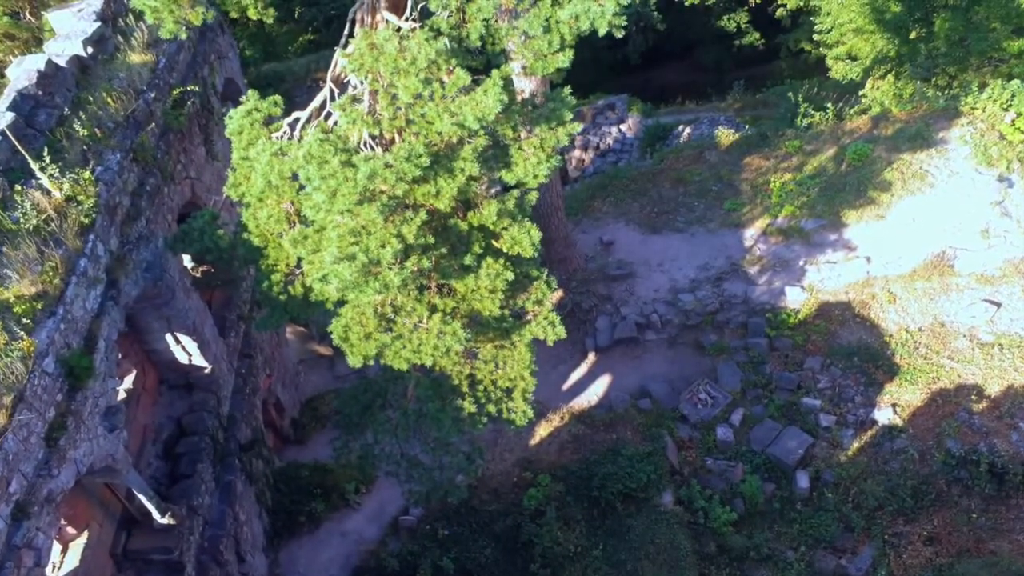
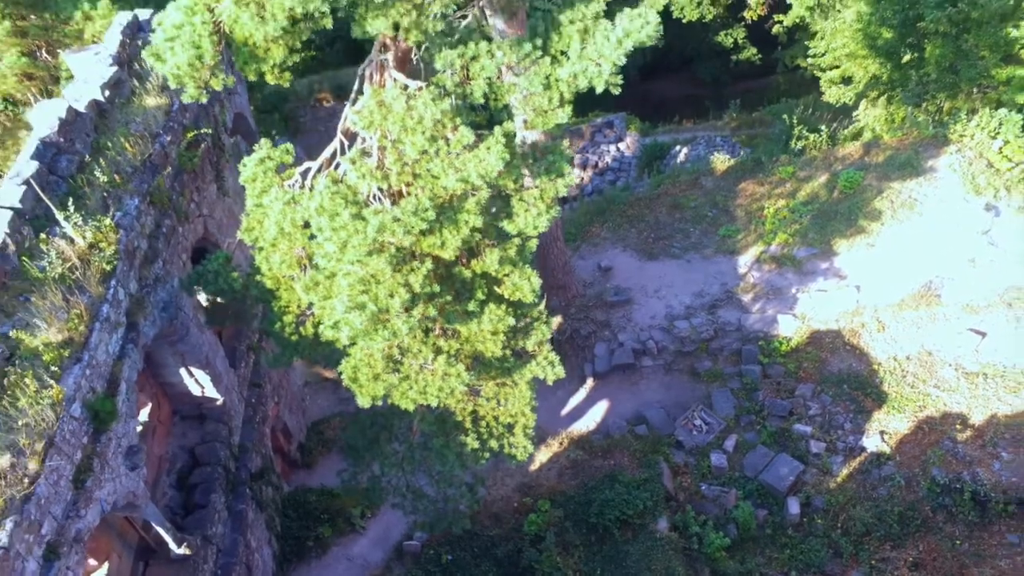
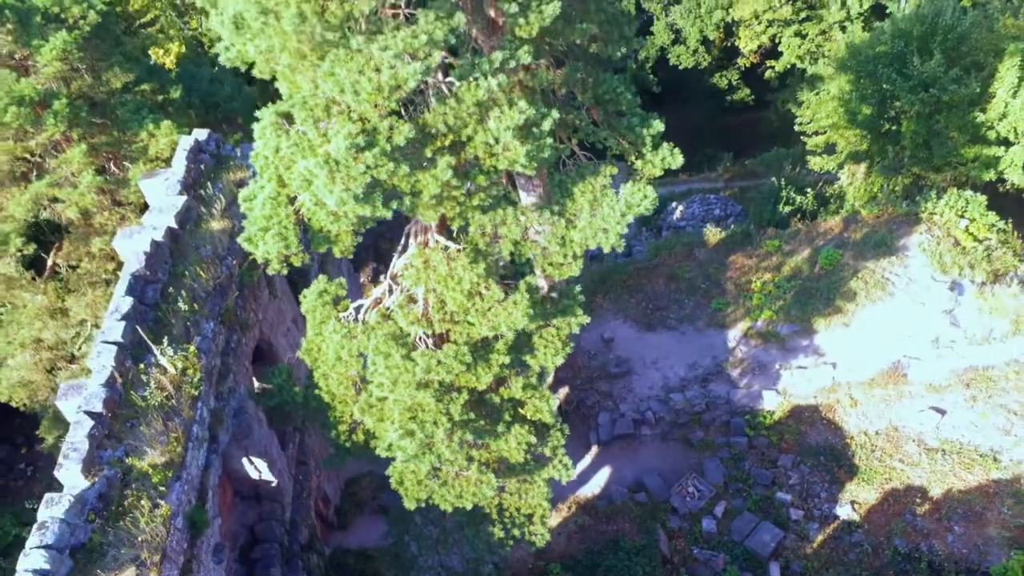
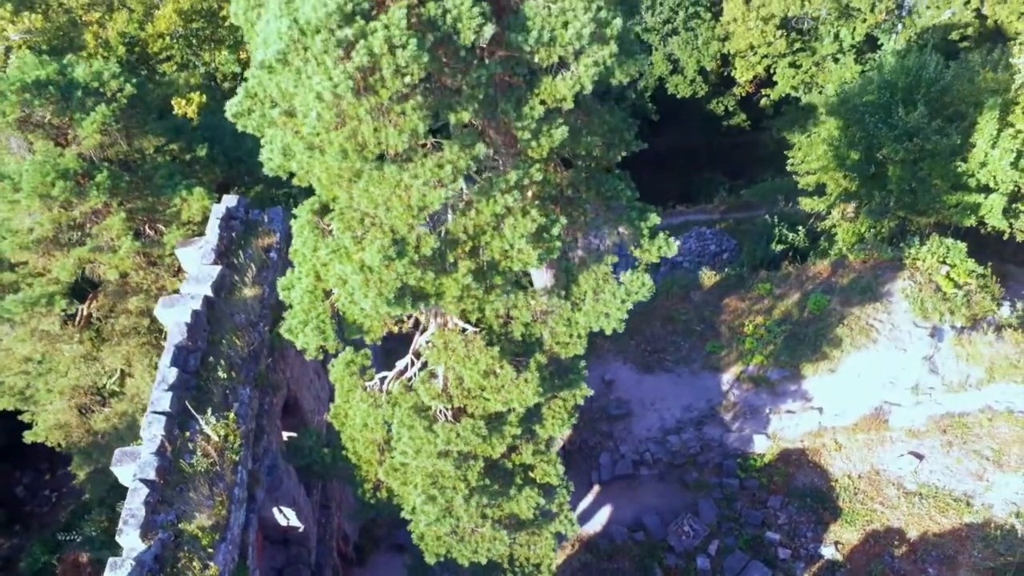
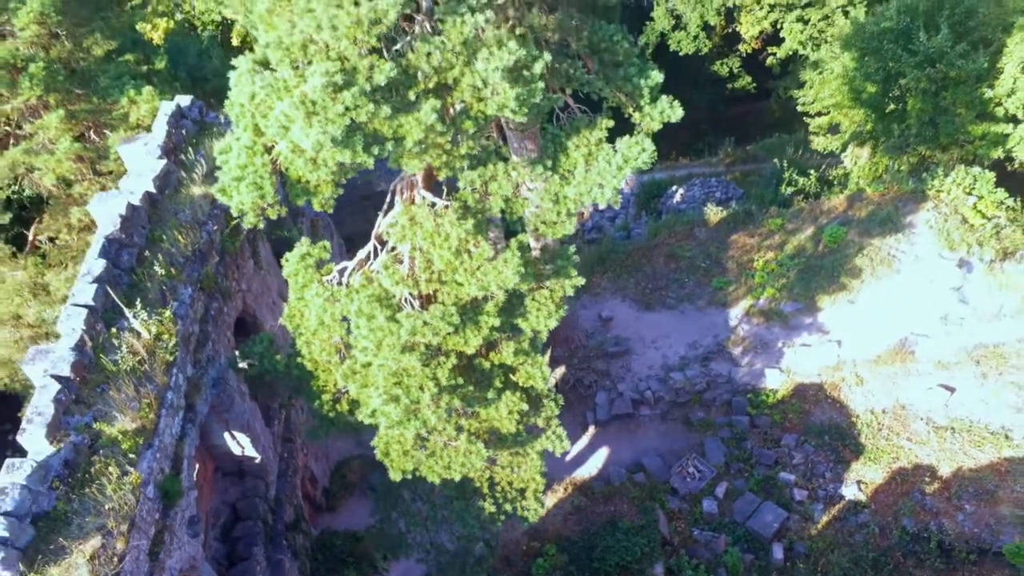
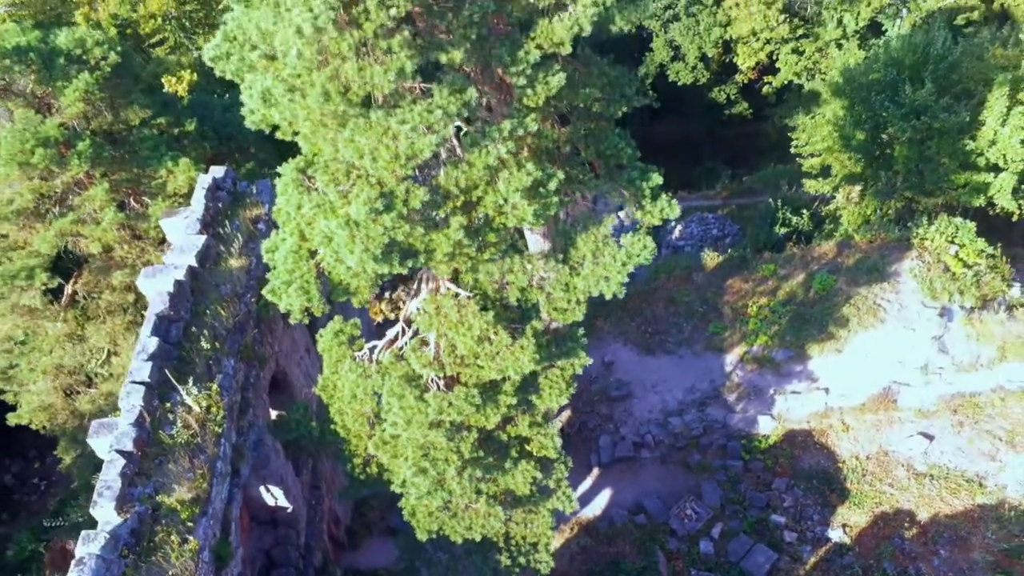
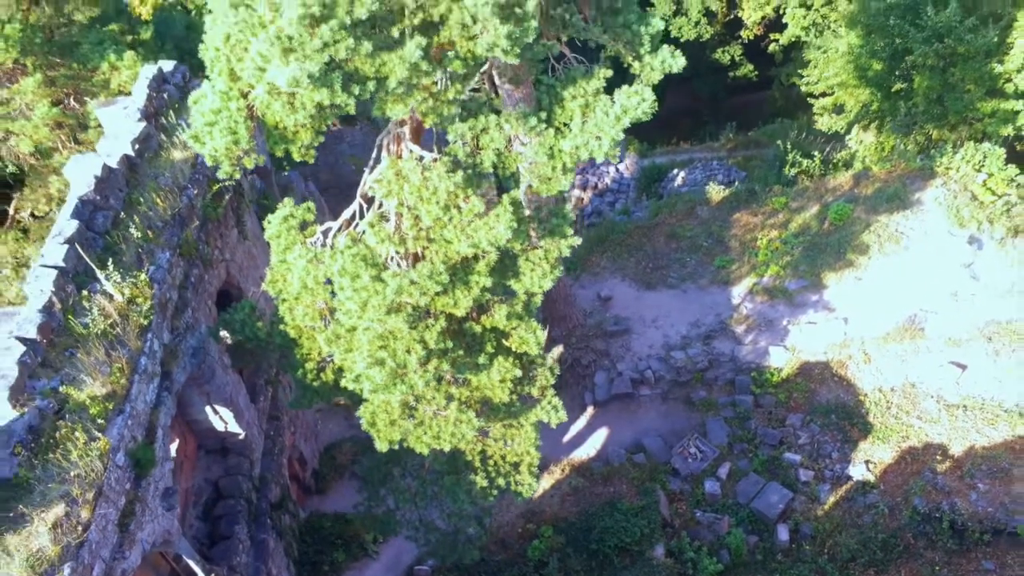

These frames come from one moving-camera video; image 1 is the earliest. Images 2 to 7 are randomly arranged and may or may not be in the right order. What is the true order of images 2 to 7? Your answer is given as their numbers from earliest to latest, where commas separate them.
2, 7, 5, 3, 6, 4
